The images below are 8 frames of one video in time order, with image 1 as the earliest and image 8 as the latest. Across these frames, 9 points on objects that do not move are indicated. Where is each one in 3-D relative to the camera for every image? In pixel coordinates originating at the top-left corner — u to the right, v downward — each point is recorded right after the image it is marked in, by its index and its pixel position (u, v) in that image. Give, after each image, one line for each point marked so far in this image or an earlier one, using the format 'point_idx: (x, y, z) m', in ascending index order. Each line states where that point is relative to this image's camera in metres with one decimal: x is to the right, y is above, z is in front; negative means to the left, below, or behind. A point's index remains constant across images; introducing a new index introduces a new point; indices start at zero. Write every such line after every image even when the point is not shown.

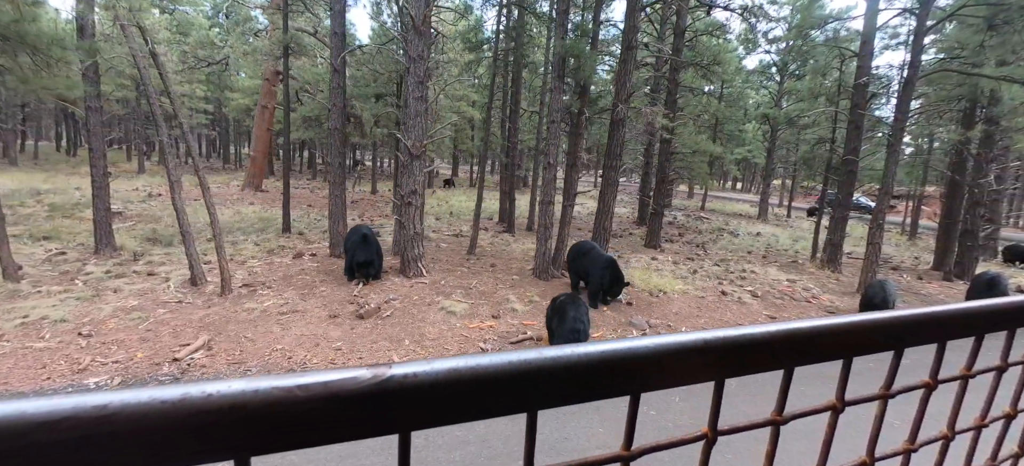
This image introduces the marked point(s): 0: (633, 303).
0: (+2.2, -1.3, +7.8) m
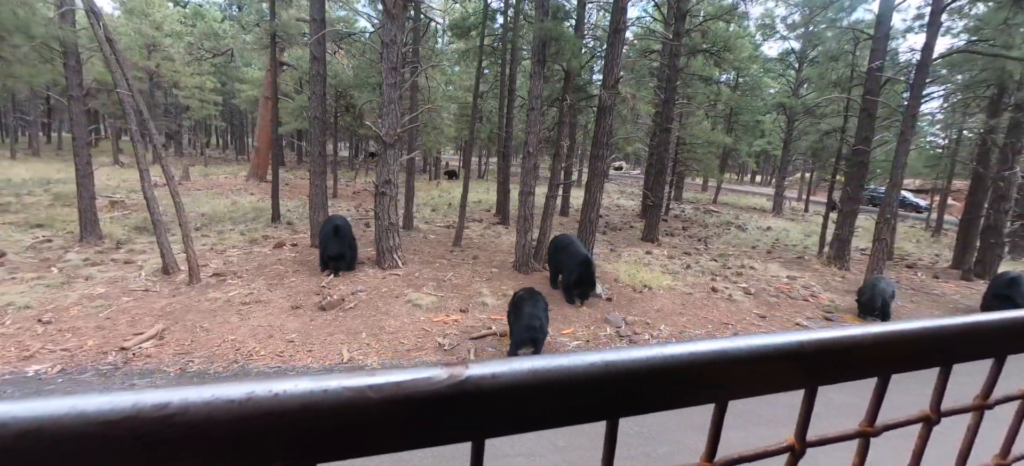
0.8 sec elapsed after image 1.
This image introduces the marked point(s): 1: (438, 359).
0: (+1.7, -1.2, +7.5) m
1: (-0.8, -1.5, +5.0) m
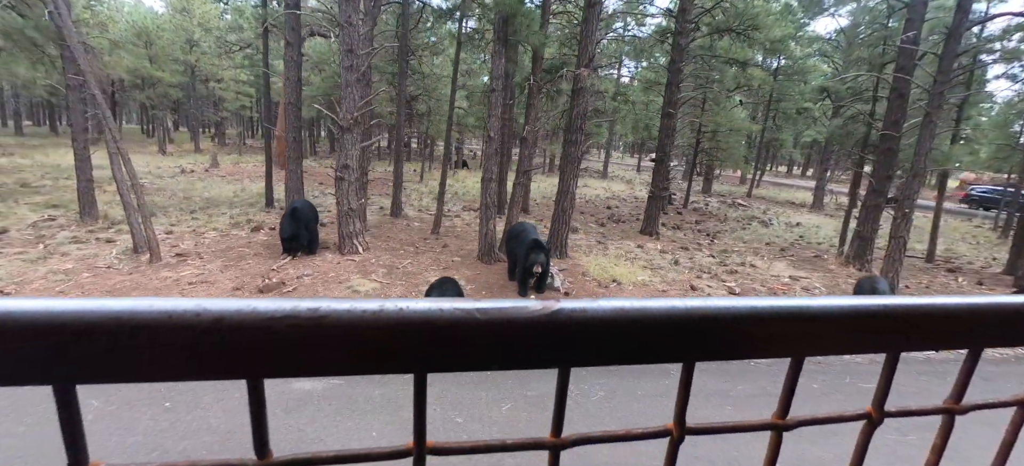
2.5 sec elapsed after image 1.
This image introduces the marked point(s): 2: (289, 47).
0: (+1.0, -1.0, +7.0) m
1: (-1.8, -1.3, +4.8) m
2: (-4.5, +3.7, +8.8) m
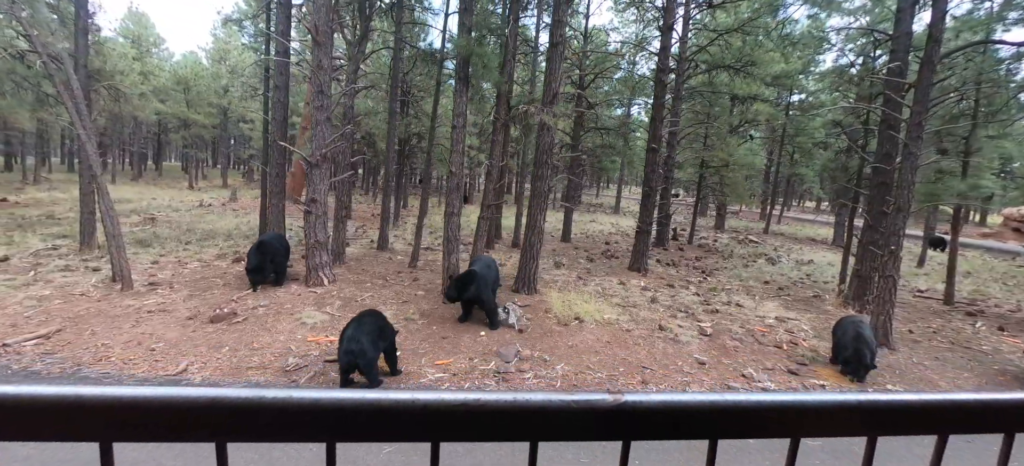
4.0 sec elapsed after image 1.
0: (+0.2, -1.5, +6.8) m
1: (-2.7, -1.6, +4.8) m
2: (-5.0, +3.1, +9.4) m
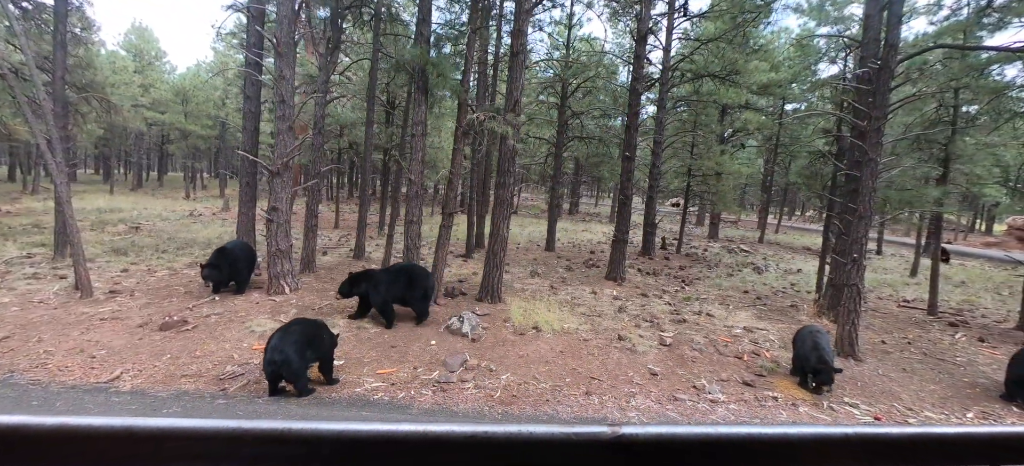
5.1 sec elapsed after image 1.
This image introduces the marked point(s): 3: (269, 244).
0: (-0.5, -1.7, +6.7) m
1: (-3.5, -1.7, +4.8) m
2: (-5.7, +2.9, +9.5) m
3: (-4.4, -0.2, +7.9) m
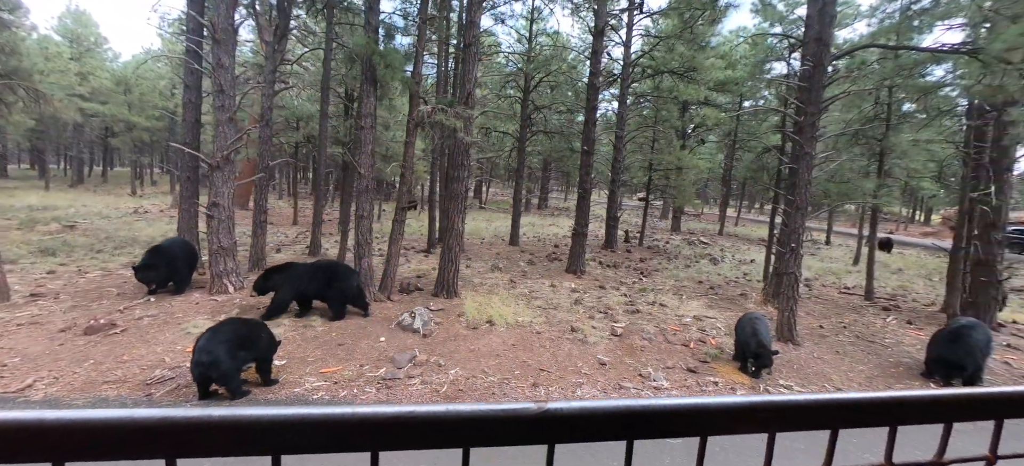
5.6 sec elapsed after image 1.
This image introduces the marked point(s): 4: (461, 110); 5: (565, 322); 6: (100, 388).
0: (-1.2, -1.6, +6.7) m
1: (-4.1, -1.7, +4.5) m
2: (-6.7, +2.9, +9.0) m
3: (-5.2, -0.1, +7.5) m
4: (-0.9, +2.2, +7.8) m
5: (+1.0, -1.6, +7.7) m
6: (-4.4, -1.6, +4.6) m
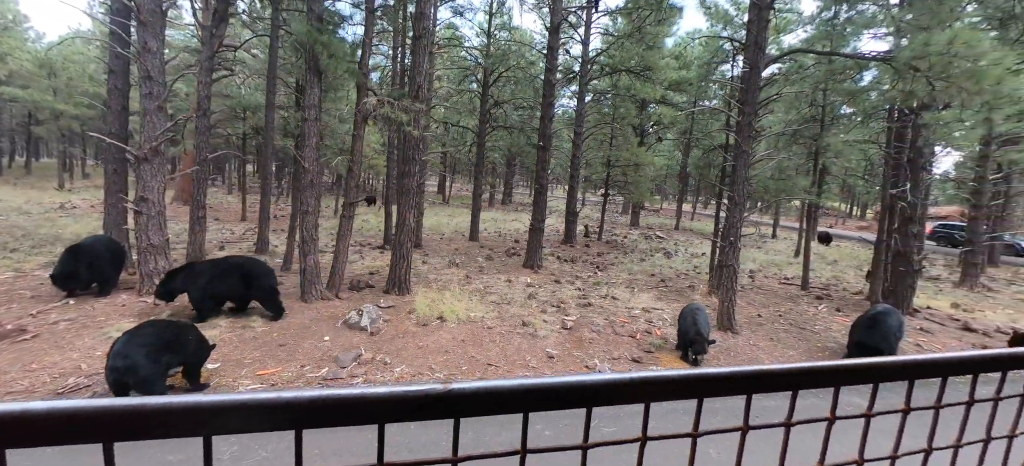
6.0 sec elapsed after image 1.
0: (-2.0, -1.5, +6.5) m
1: (-4.6, -1.7, +4.1) m
2: (-7.6, +3.0, +8.3) m
3: (-6.1, -0.1, +7.1) m
4: (-1.8, +2.3, +7.6) m
5: (+0.1, -1.5, +7.7) m
6: (-4.9, -1.6, +4.2) m
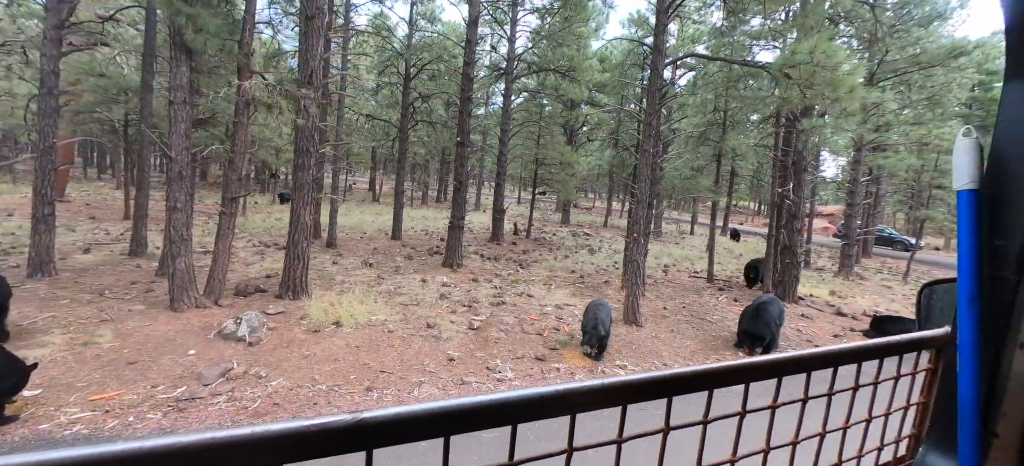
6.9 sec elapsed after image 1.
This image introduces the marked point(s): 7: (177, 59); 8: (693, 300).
0: (-3.4, -1.5, +5.9) m
1: (-5.7, -1.7, +3.1) m
2: (-9.3, +3.0, +6.8) m
3: (-7.5, -0.1, +5.8) m
4: (-3.4, +2.3, +6.9) m
5: (-1.5, -1.4, +7.4) m
6: (-6.0, -1.6, +3.1) m
7: (-4.8, +2.5, +6.3) m
8: (+4.3, -1.6, +10.2) m
